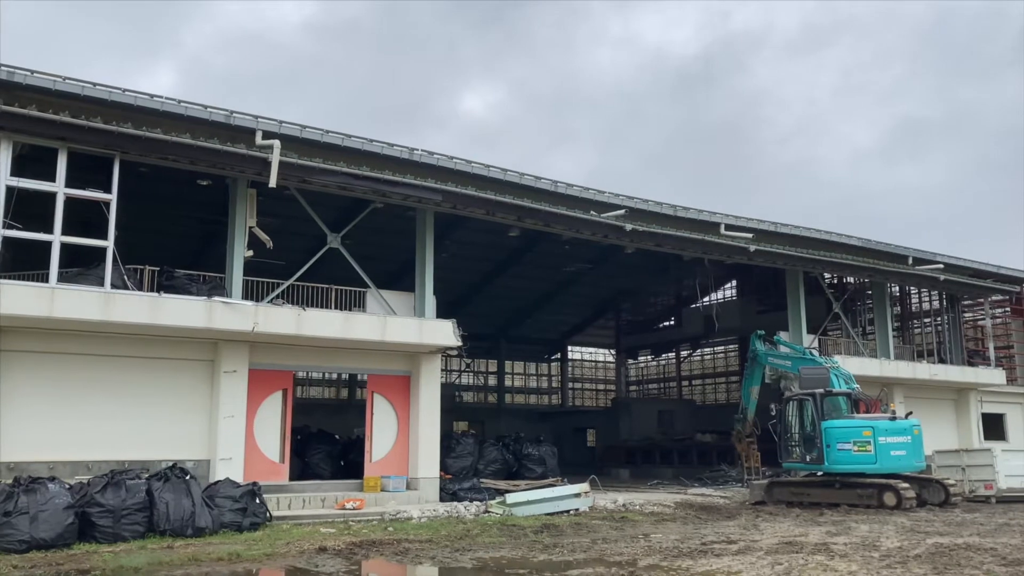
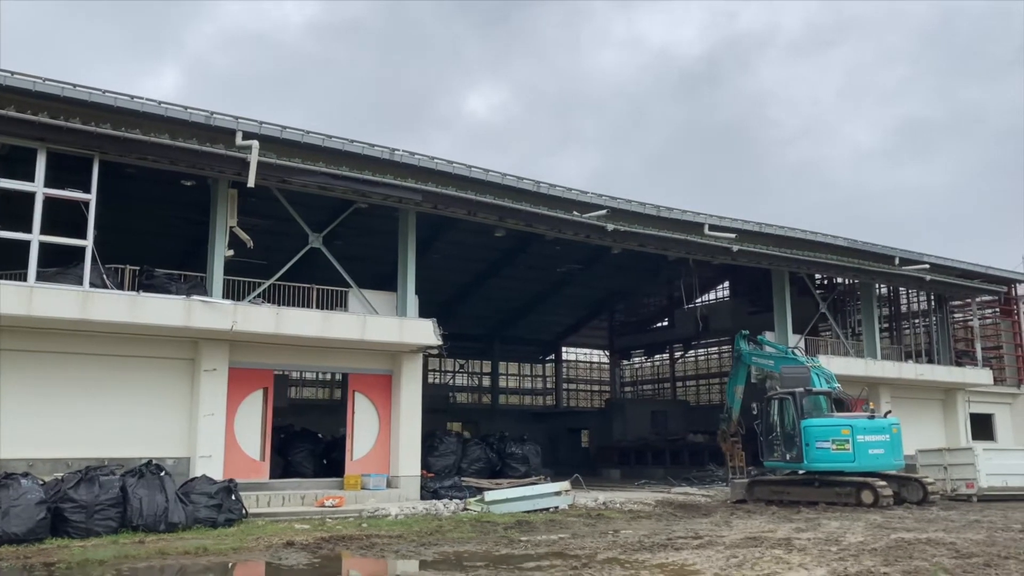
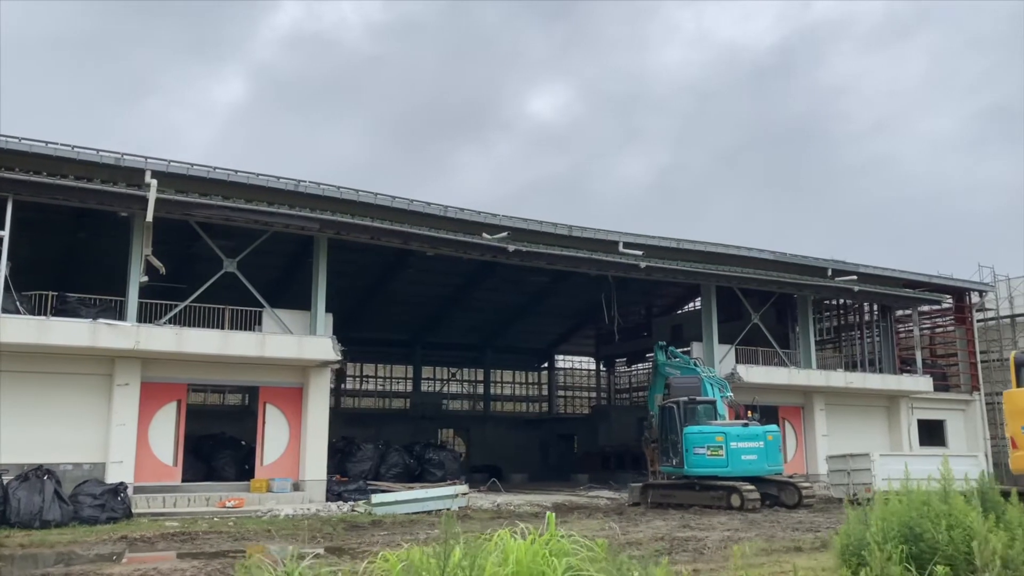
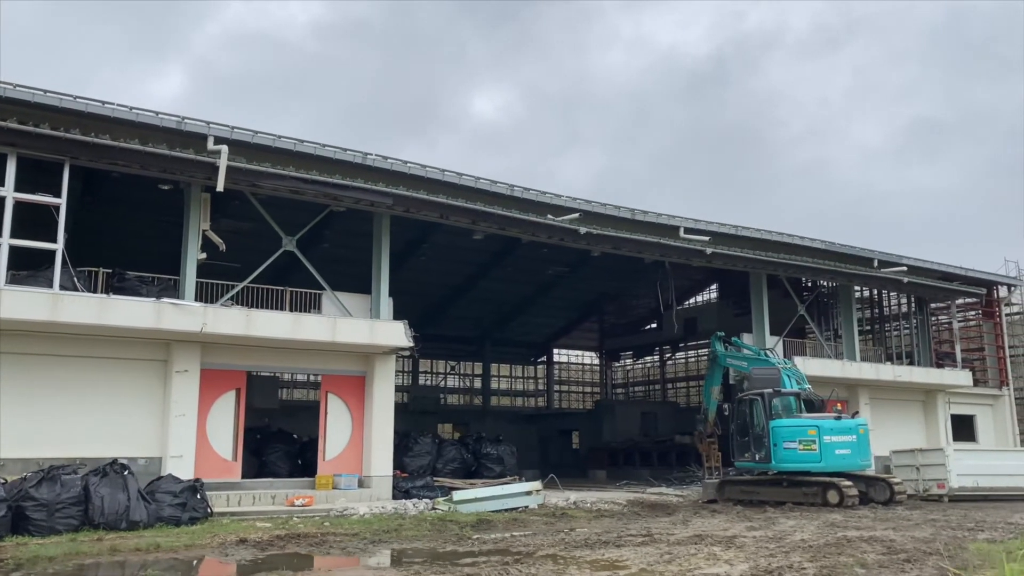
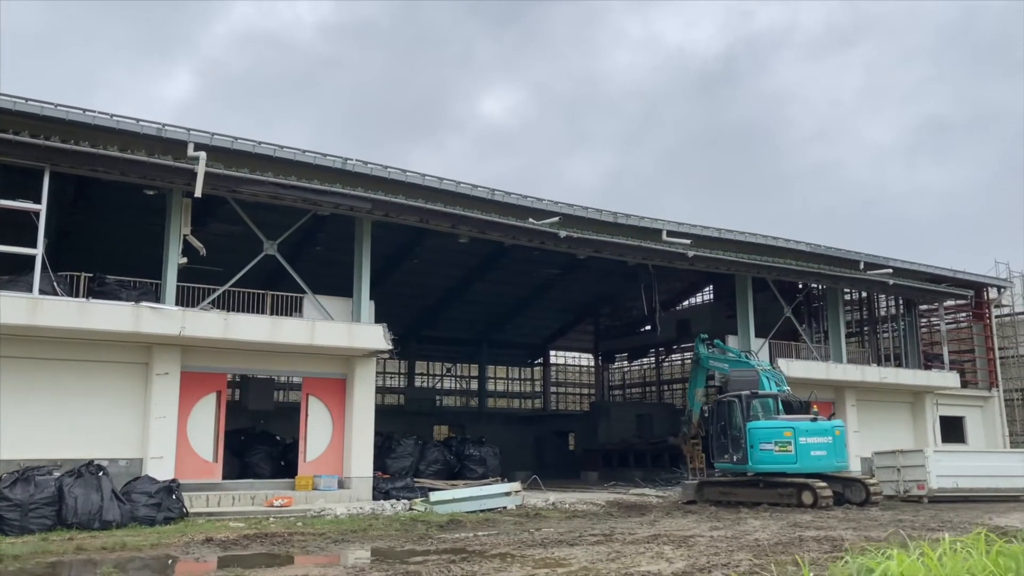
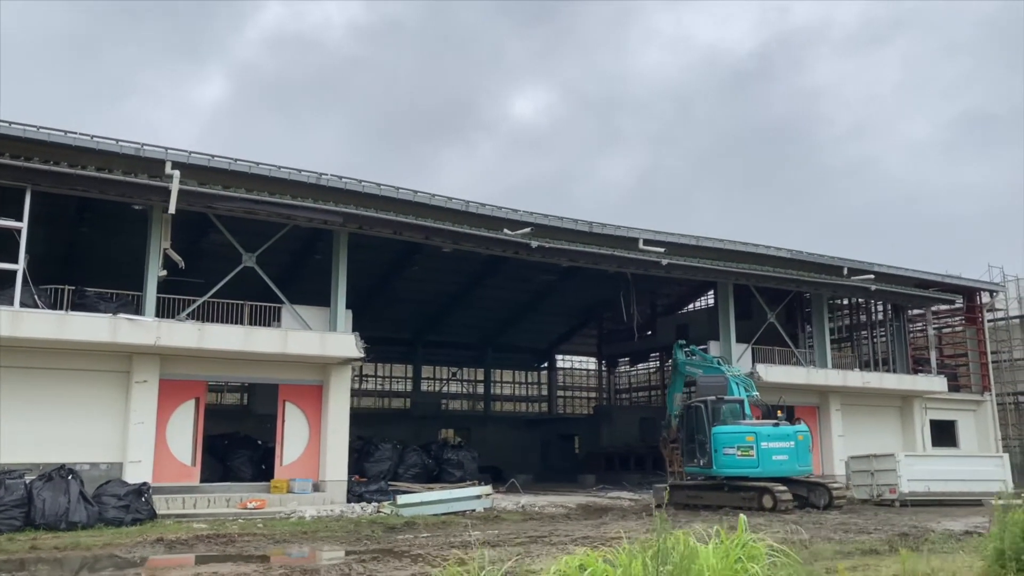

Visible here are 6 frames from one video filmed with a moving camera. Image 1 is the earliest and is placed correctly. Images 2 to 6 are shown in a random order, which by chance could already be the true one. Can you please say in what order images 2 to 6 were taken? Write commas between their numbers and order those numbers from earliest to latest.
2, 4, 5, 6, 3
